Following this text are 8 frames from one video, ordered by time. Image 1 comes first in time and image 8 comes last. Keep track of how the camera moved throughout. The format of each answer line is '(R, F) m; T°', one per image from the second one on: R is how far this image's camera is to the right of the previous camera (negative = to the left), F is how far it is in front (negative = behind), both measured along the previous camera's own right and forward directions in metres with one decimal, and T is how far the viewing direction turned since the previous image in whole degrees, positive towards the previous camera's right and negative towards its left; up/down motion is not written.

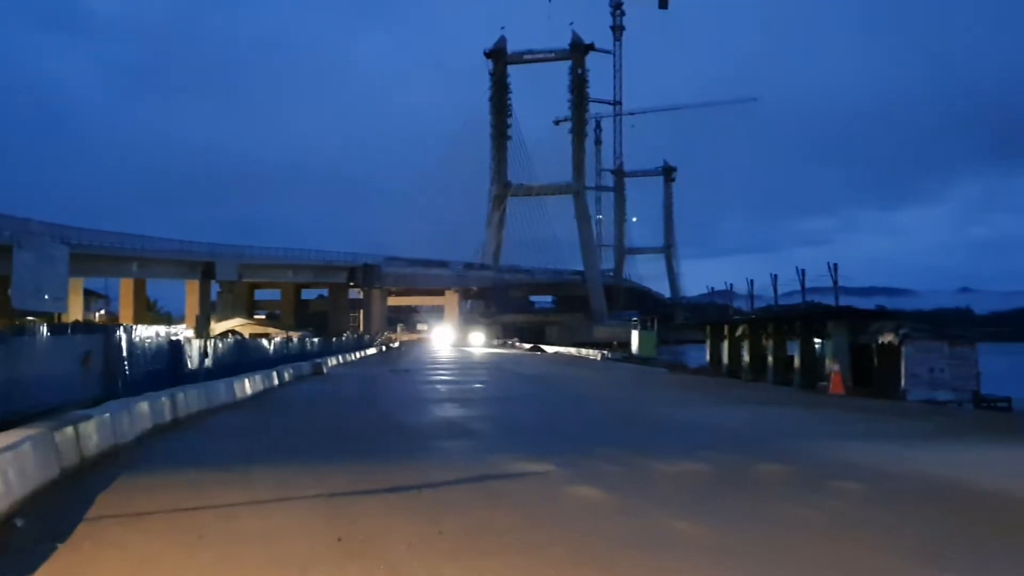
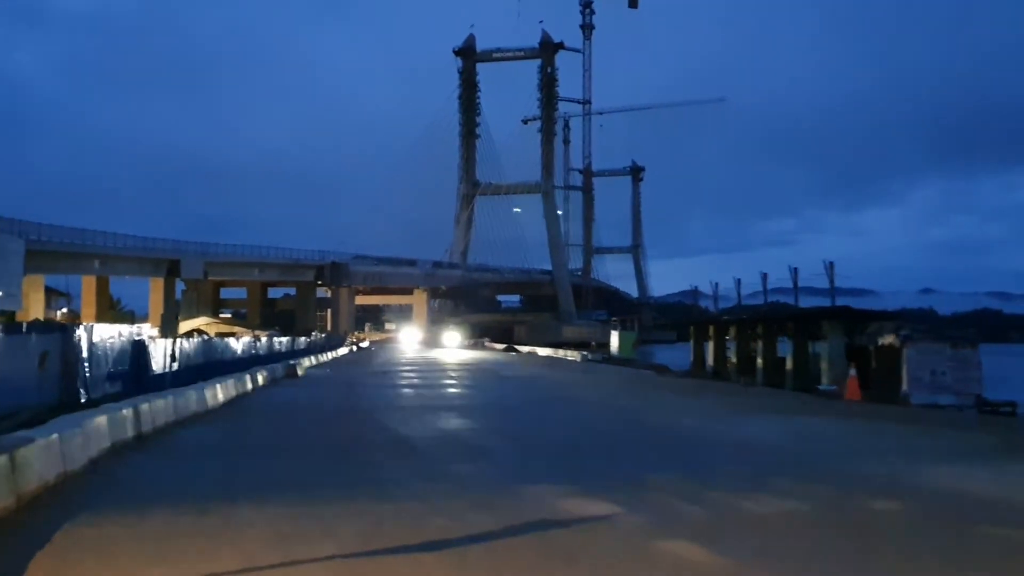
(-0.5, +1.6) m; +2°
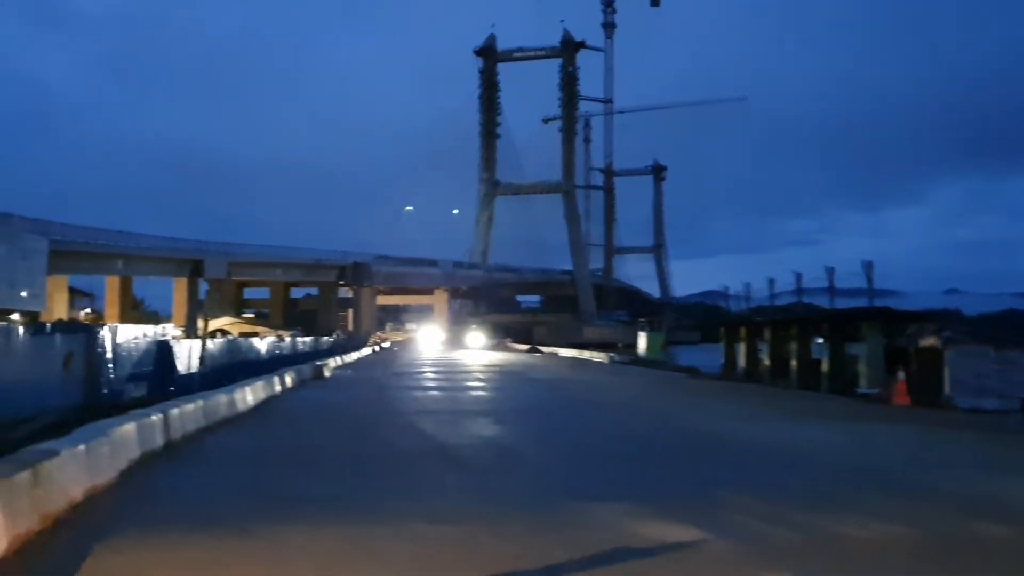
(-0.3, +0.6) m; -1°
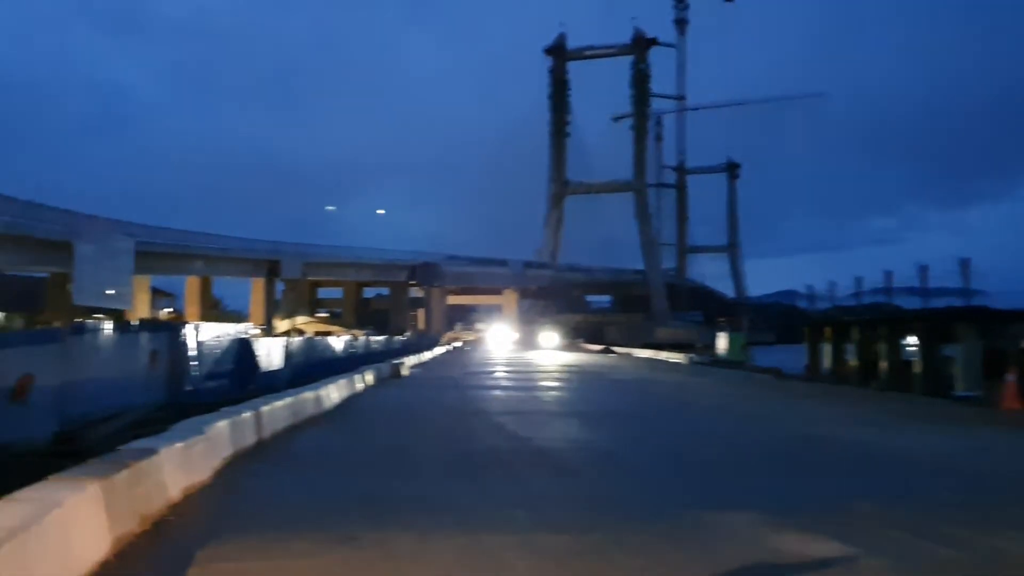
(-0.3, +0.4) m; -4°
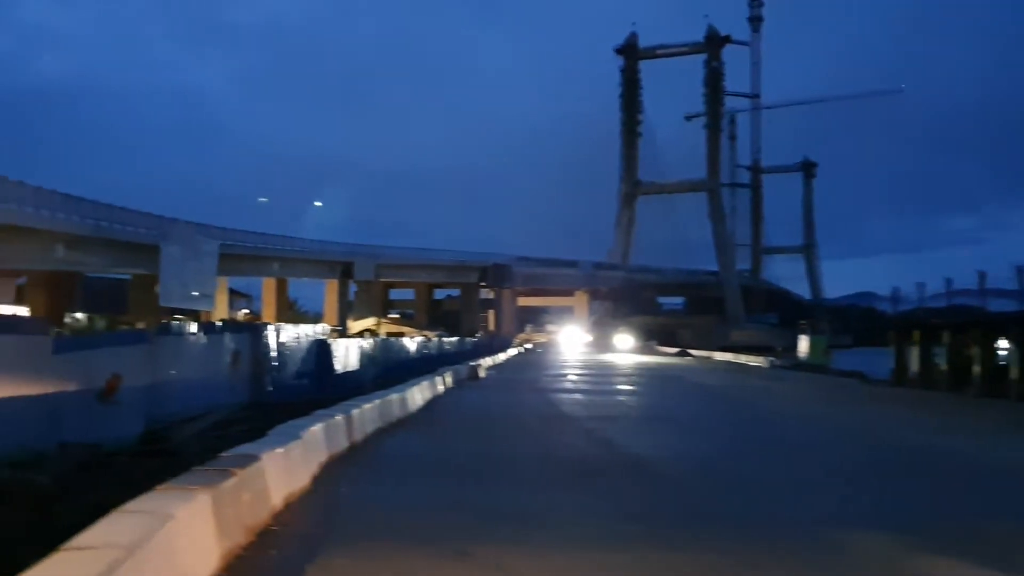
(-0.2, +0.3) m; -4°
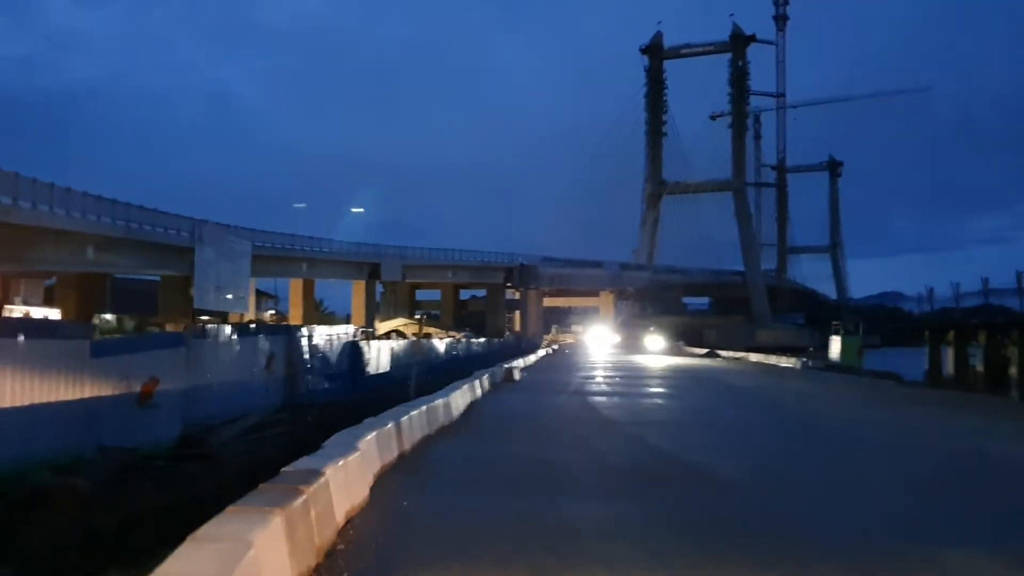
(-0.3, +0.3) m; -1°
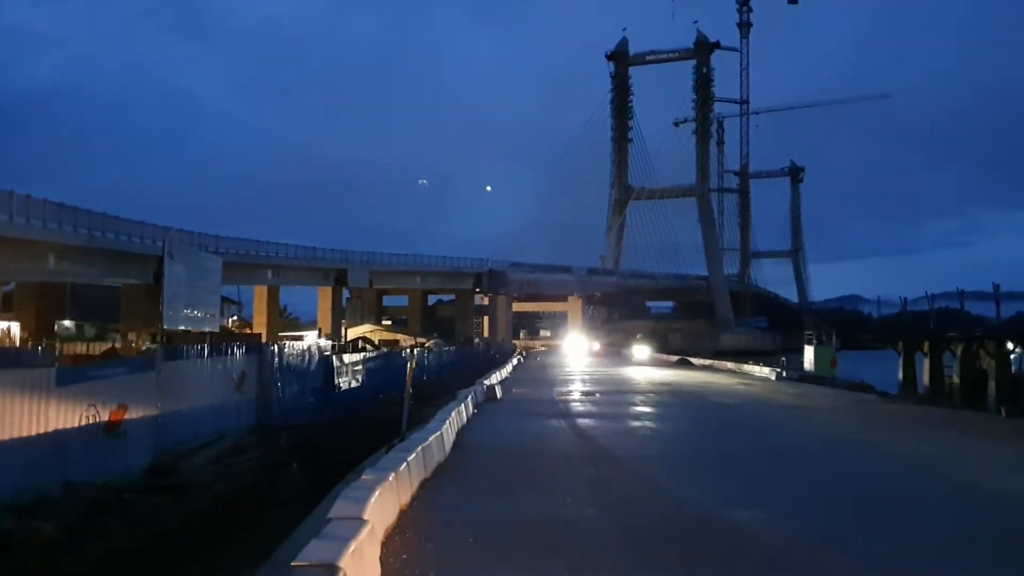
(-0.4, +0.8) m; +2°
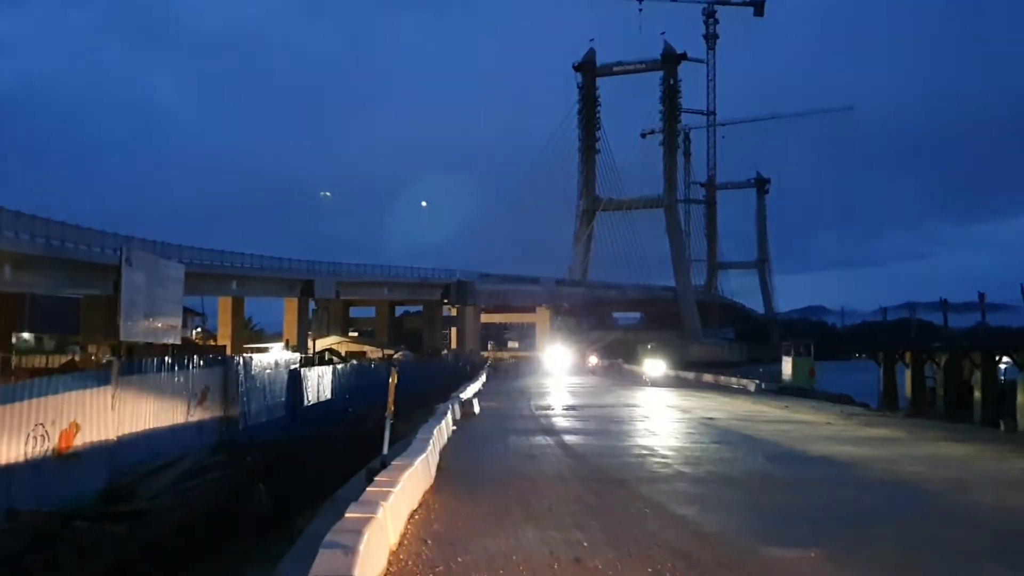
(-0.3, +1.3) m; +2°
